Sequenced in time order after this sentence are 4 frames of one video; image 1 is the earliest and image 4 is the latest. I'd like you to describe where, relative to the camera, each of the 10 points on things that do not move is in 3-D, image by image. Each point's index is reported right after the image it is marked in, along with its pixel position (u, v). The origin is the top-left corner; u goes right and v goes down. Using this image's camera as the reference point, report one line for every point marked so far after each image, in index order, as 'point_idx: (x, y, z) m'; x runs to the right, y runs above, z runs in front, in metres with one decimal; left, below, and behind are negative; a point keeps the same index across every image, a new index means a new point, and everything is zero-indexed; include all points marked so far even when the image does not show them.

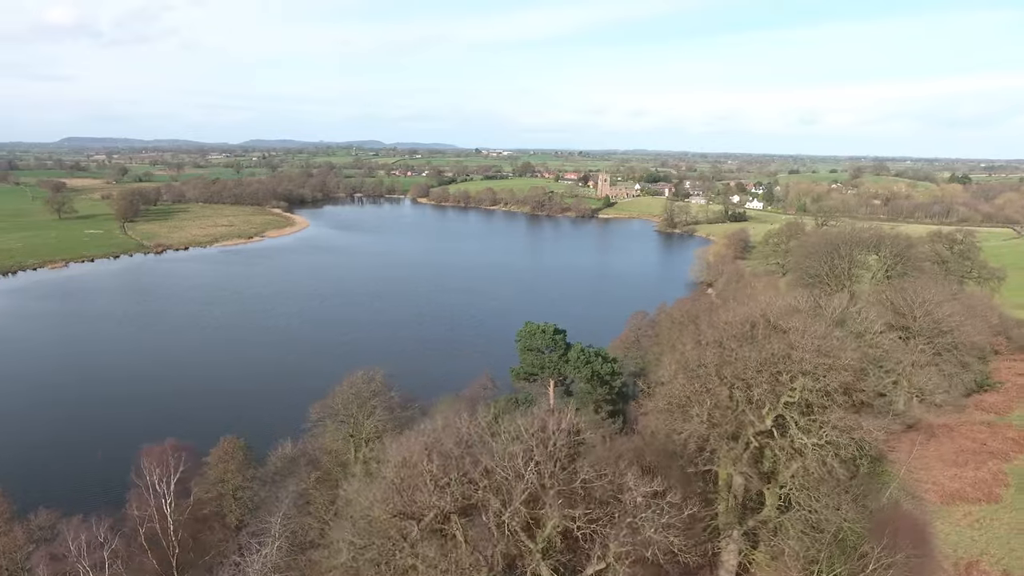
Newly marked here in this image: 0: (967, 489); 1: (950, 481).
0: (+12.2, -5.4, +16.3) m
1: (+12.2, -5.4, +16.8) m
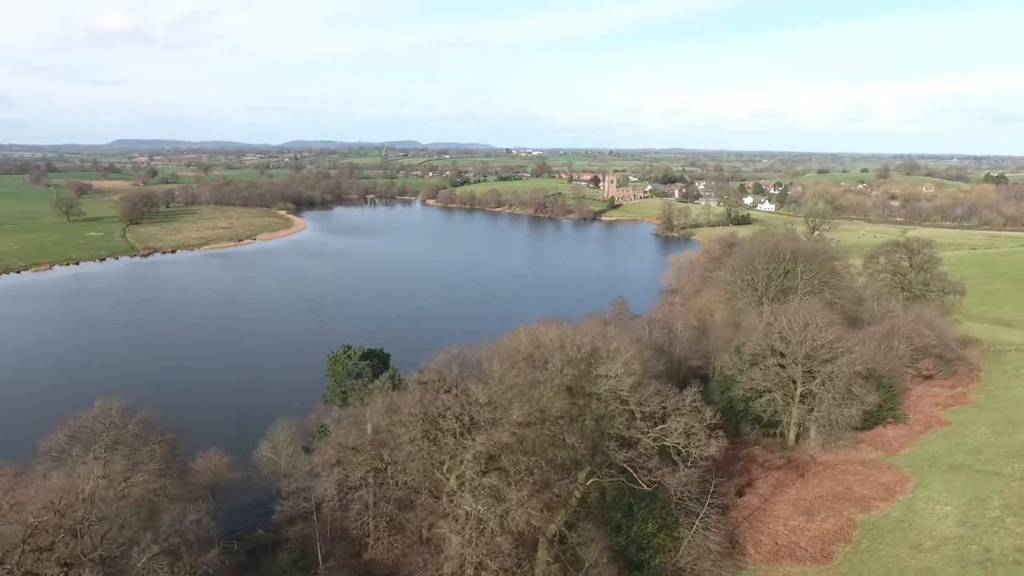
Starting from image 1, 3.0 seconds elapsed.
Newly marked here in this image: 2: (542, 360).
0: (+6.8, -6.1, +14.4) m
1: (+6.8, -6.1, +14.9) m
2: (+0.5, -1.6, +13.3) m
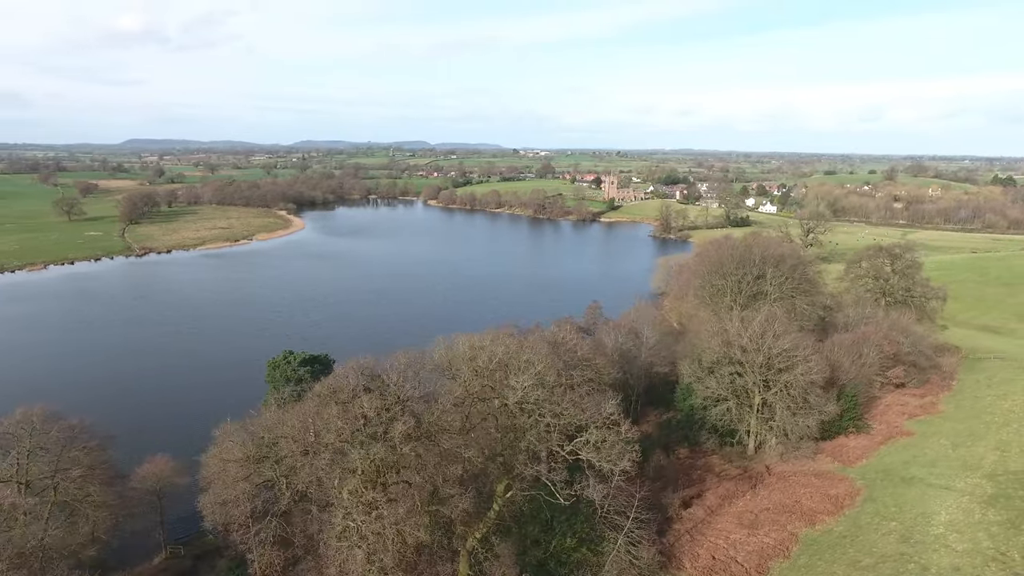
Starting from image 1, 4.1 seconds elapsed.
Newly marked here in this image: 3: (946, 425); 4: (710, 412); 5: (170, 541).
0: (+5.2, -6.3, +14.1) m
1: (+5.2, -6.3, +14.5) m
2: (-1.1, -1.7, +13.1) m
3: (+14.0, -4.4, +19.4) m
4: (+6.5, -4.0, +19.6) m
5: (-9.6, -7.1, +16.9) m
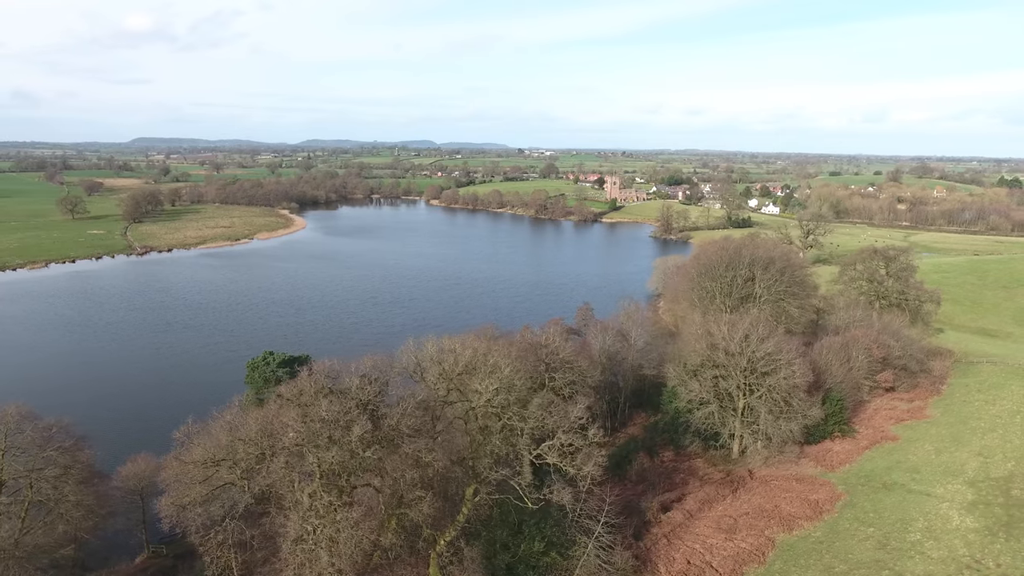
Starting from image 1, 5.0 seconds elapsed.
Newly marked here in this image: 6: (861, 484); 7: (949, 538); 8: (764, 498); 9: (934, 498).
0: (+4.6, -6.4, +14.0) m
1: (+4.6, -6.3, +14.4) m
2: (-1.7, -1.8, +13.0) m
3: (+13.4, -4.5, +19.2) m
4: (+5.9, -4.1, +19.5) m
5: (-10.2, -7.1, +16.9) m
6: (+9.7, -5.4, +16.6) m
7: (+9.7, -5.6, +13.4) m
8: (+7.0, -5.8, +16.6) m
9: (+10.6, -5.3, +15.2) m
